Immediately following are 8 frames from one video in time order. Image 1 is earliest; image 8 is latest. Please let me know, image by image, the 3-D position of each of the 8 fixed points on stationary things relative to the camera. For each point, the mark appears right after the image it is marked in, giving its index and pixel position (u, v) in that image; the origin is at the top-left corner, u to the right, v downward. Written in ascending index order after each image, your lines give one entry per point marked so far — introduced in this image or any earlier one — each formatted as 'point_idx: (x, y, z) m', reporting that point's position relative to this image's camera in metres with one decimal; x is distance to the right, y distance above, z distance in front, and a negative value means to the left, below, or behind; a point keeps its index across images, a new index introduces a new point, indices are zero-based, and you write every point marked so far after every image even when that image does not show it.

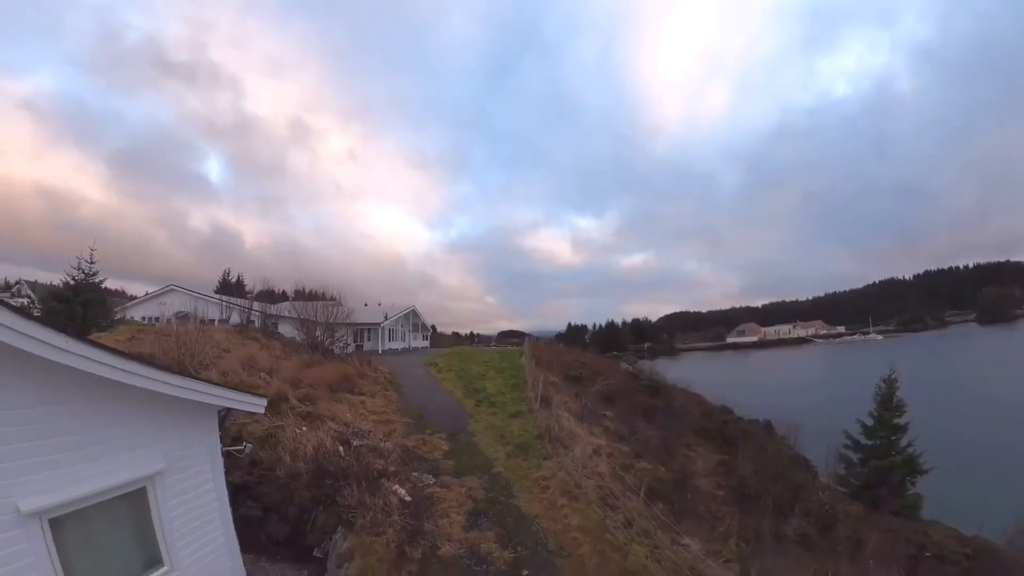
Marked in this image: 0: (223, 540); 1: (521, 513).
0: (-3.1, -2.7, +4.6) m
1: (+0.1, -2.7, +5.4) m
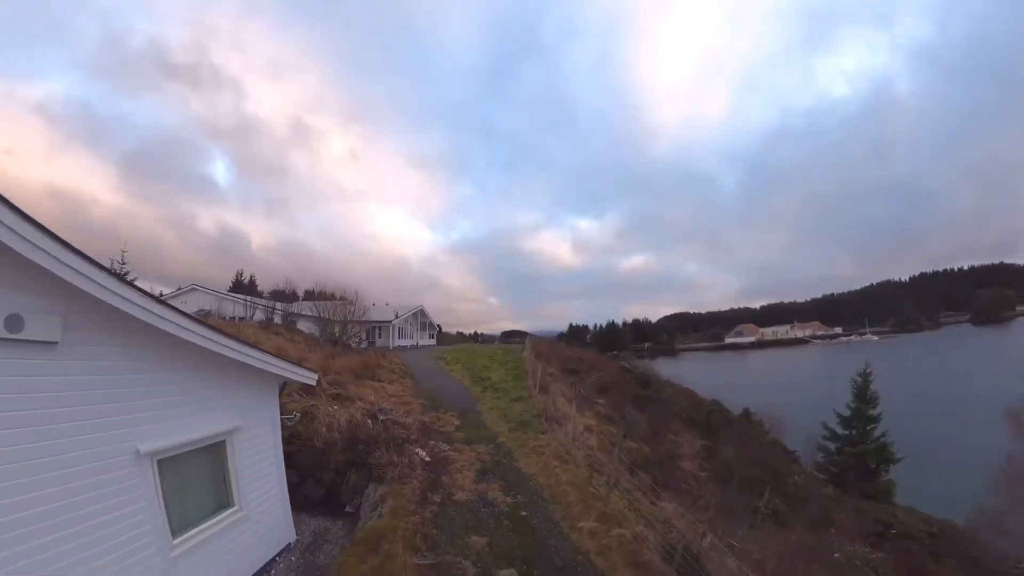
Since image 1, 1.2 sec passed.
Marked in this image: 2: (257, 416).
0: (-3.1, -2.7, +5.7) m
1: (+0.1, -2.7, +6.6) m
2: (-3.2, -1.7, +5.9) m
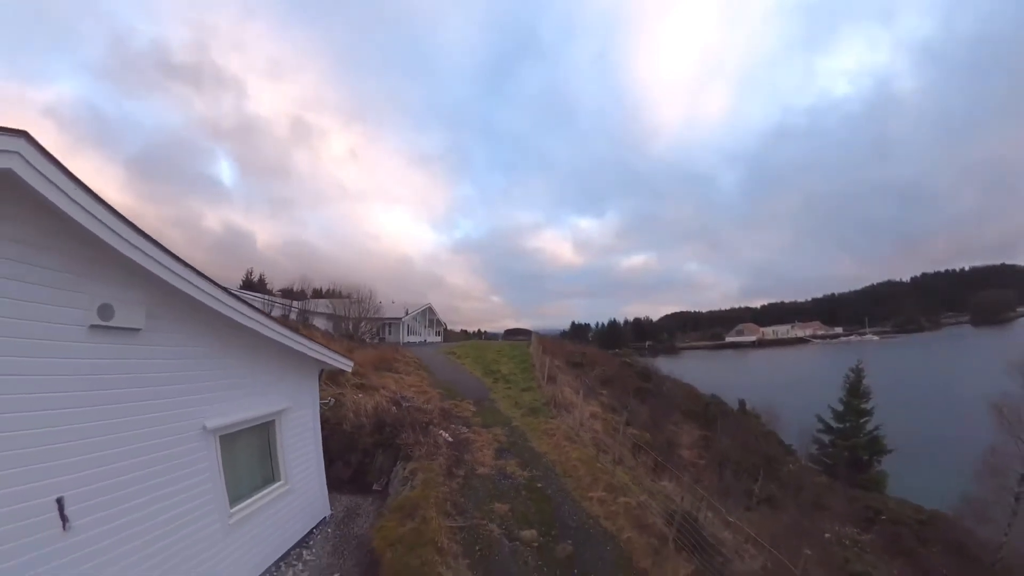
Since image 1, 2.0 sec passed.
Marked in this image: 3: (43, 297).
0: (-2.8, -2.6, +6.4) m
1: (+0.4, -2.6, +7.2) m
2: (-3.0, -1.6, +6.5) m
3: (-3.4, -0.1, +3.3) m
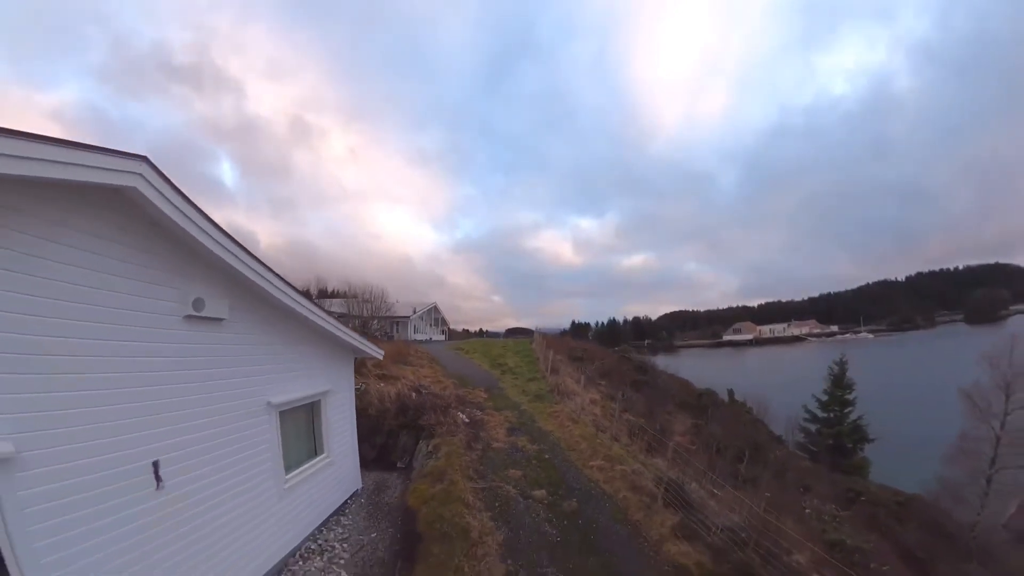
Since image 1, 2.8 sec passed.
0: (-2.7, -2.6, +7.4) m
1: (+0.5, -2.6, +8.2) m
2: (-2.8, -1.6, +7.5) m
3: (-3.3, 0.0, +4.3) m
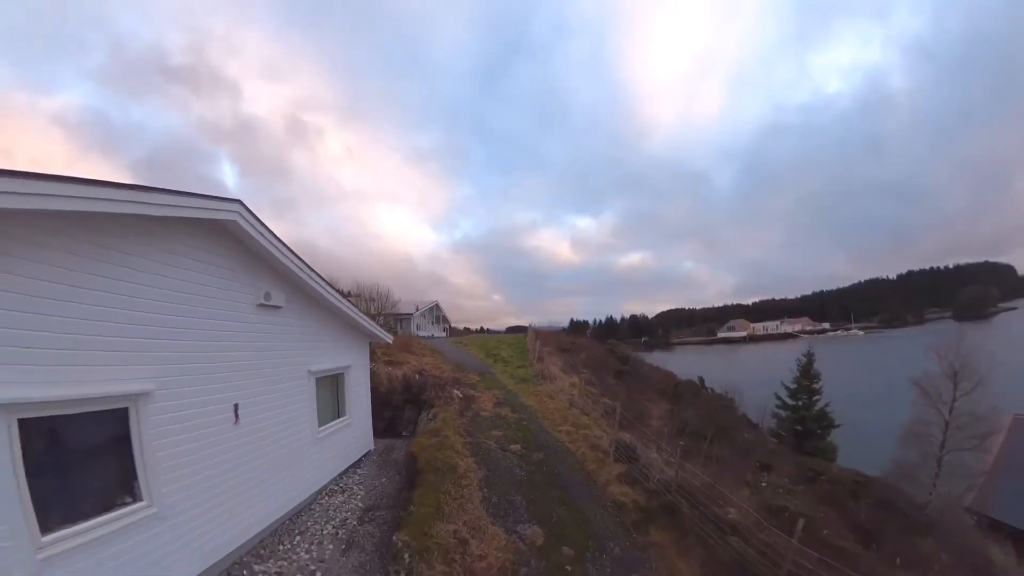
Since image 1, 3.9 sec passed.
0: (-3.0, -2.5, +9.0) m
1: (+0.2, -2.5, +9.8) m
2: (-3.1, -1.5, +9.1) m
3: (-3.6, 0.0, +5.9) m
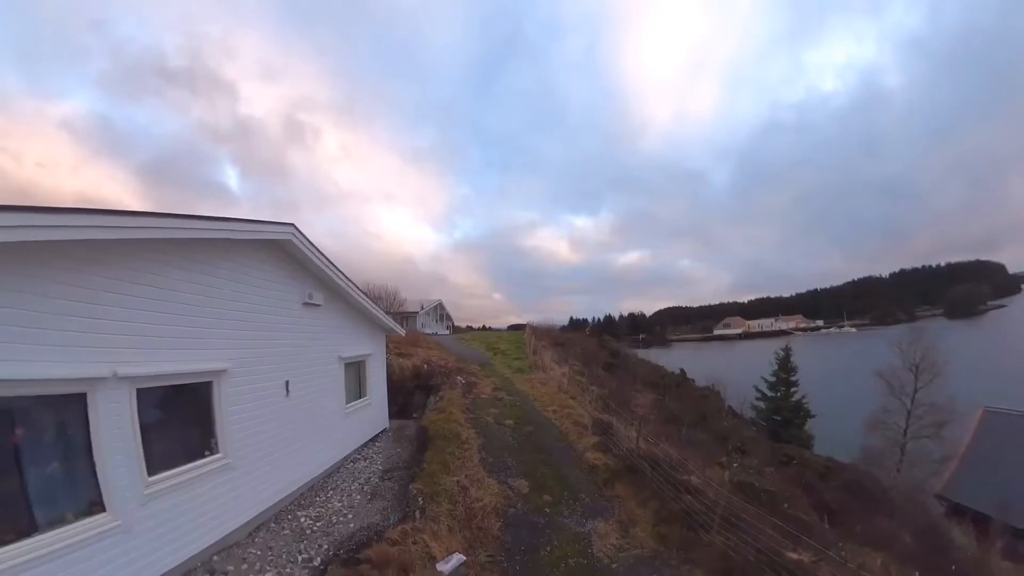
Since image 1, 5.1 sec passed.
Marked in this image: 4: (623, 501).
0: (-3.1, -2.5, +10.4) m
1: (+0.1, -2.6, +11.2) m
2: (-3.2, -1.5, +10.5) m
3: (-3.7, 0.0, +7.3) m
4: (+1.8, -3.4, +7.2) m
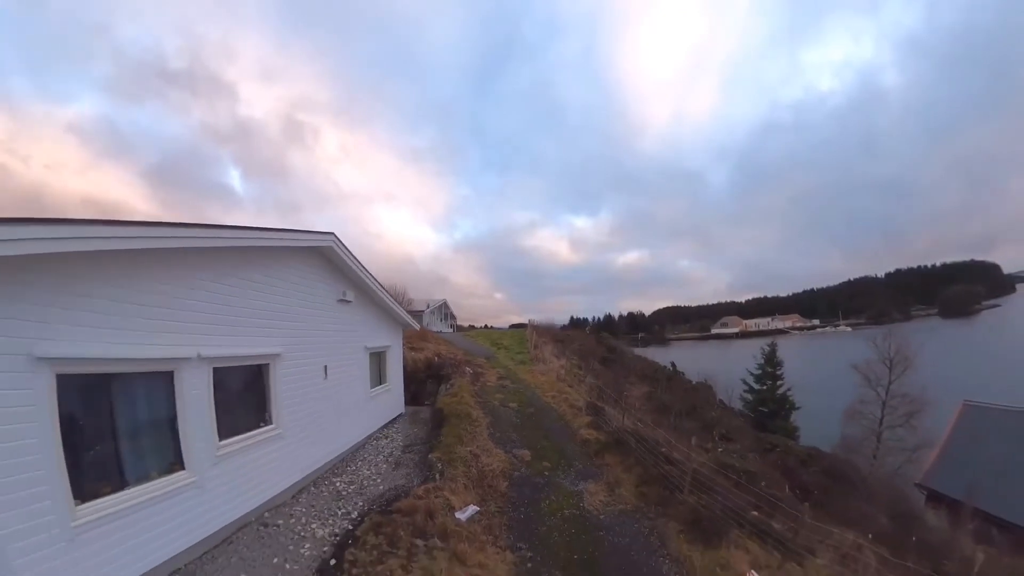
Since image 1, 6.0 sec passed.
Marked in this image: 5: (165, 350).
0: (-3.0, -2.5, +11.6) m
1: (+0.2, -2.5, +12.4) m
2: (-3.2, -1.5, +11.8) m
3: (-3.7, 0.0, +8.6) m
4: (+1.9, -3.4, +8.4) m
5: (-4.2, -0.8, +5.5) m
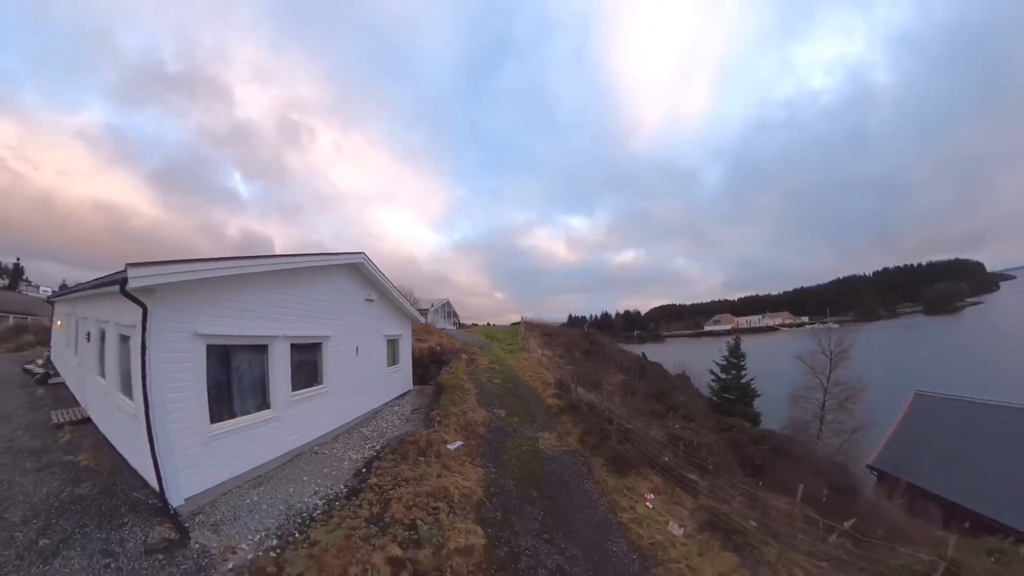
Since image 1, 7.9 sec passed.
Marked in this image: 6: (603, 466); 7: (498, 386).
0: (-3.5, -2.6, +14.6) m
1: (-0.2, -2.6, +15.4) m
2: (-3.6, -1.6, +14.8) m
3: (-4.2, -0.1, +11.6) m
4: (+1.4, -3.5, +11.4) m
5: (-4.8, -0.8, +8.5) m
6: (+2.0, -3.9, +9.8) m
7: (-0.4, -2.9, +12.9) m
